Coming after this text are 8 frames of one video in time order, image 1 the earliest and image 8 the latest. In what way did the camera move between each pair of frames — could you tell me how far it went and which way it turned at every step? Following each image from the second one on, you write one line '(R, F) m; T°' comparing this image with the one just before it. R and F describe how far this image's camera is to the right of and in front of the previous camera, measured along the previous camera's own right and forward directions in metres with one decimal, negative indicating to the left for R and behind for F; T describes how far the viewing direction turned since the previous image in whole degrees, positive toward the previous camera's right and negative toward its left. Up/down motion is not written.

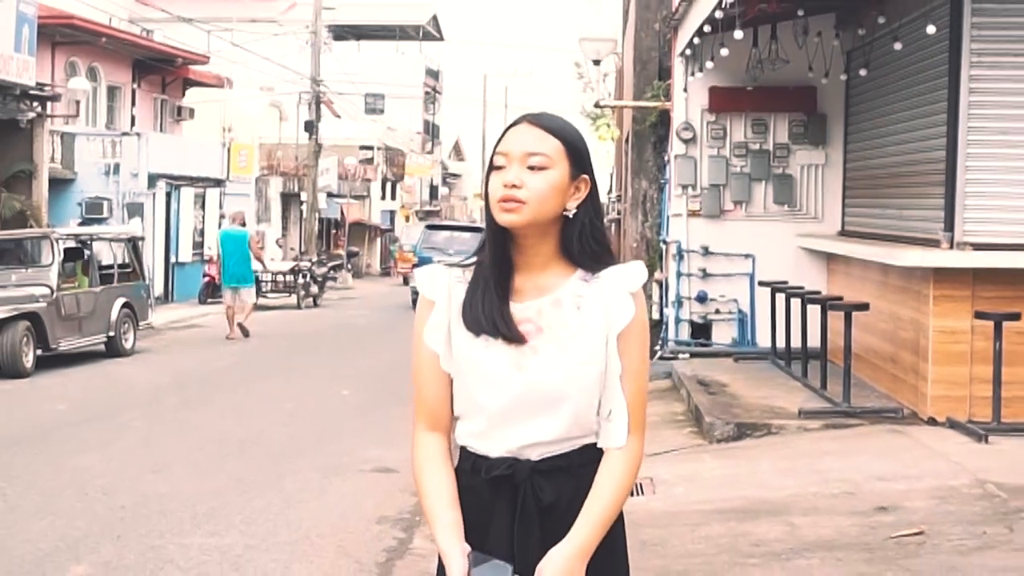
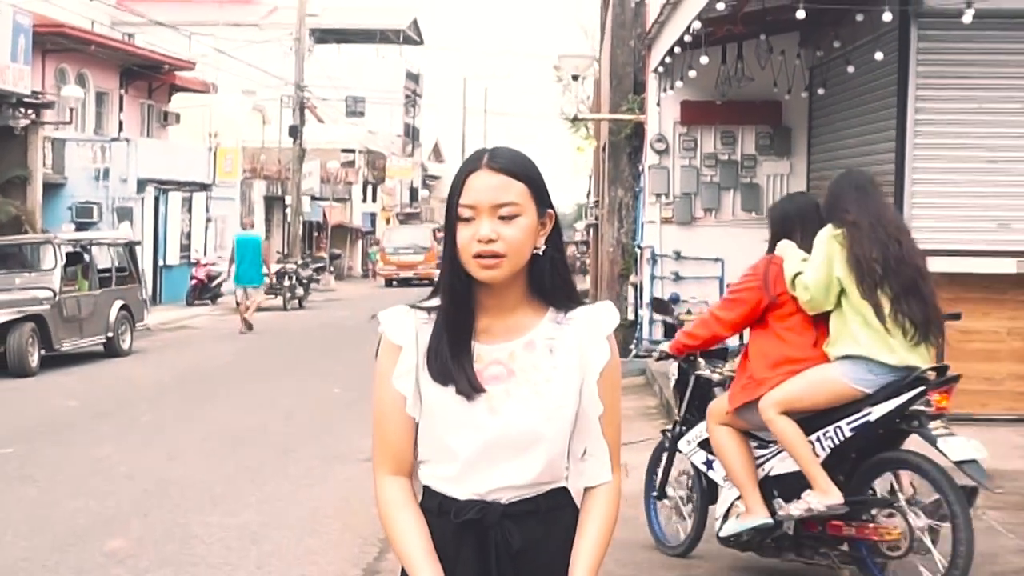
(-0.1, -0.8) m; +1°
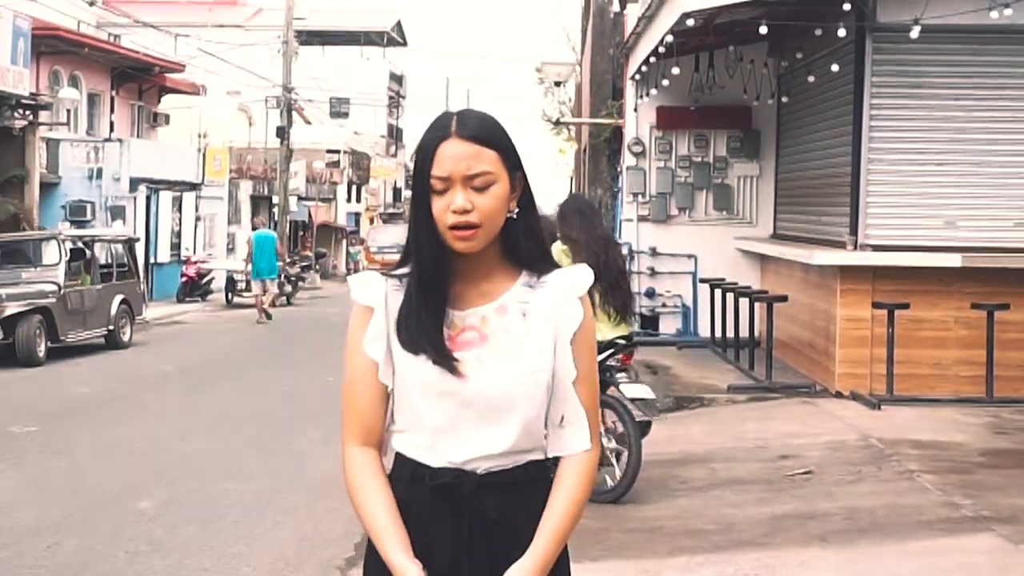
(0.0, -0.8) m; +1°
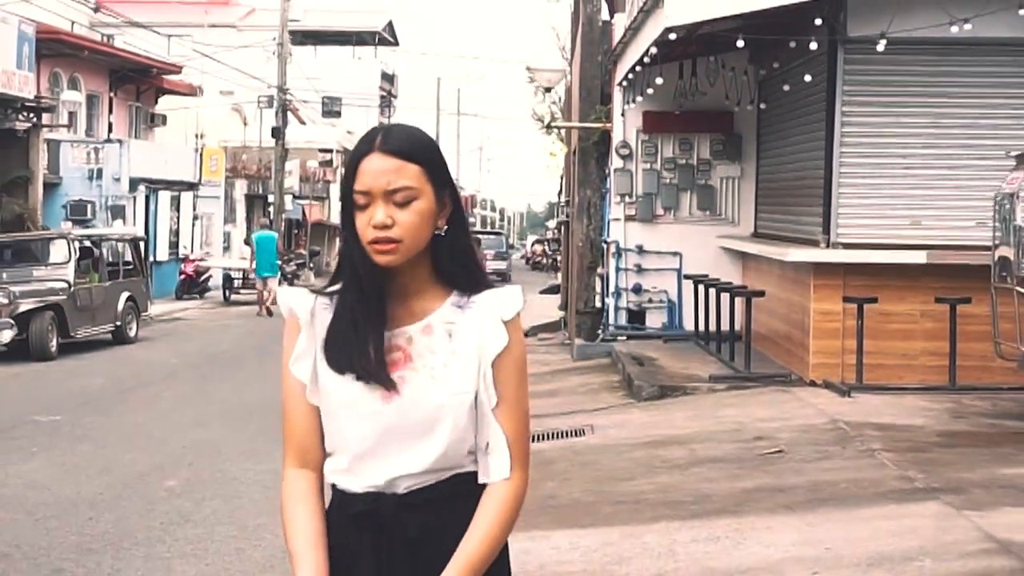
(0.0, -0.7) m; 0°
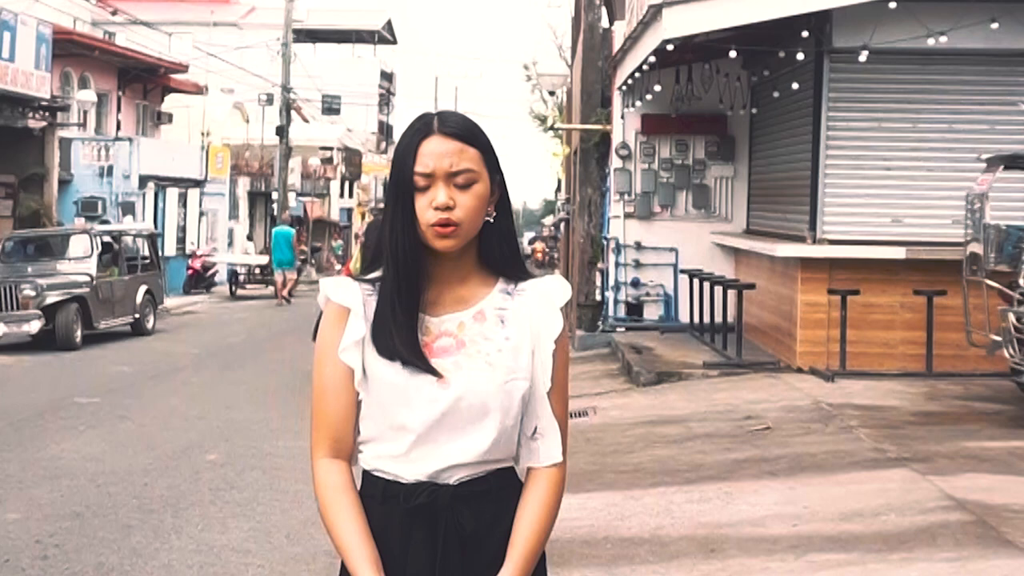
(-0.1, -0.8) m; 0°
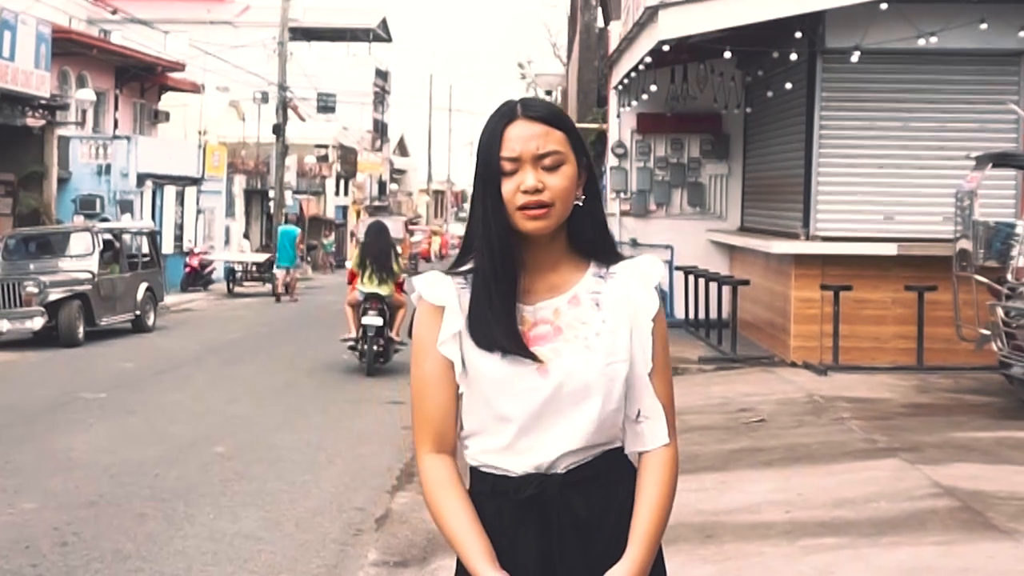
(0.0, -0.2) m; 0°
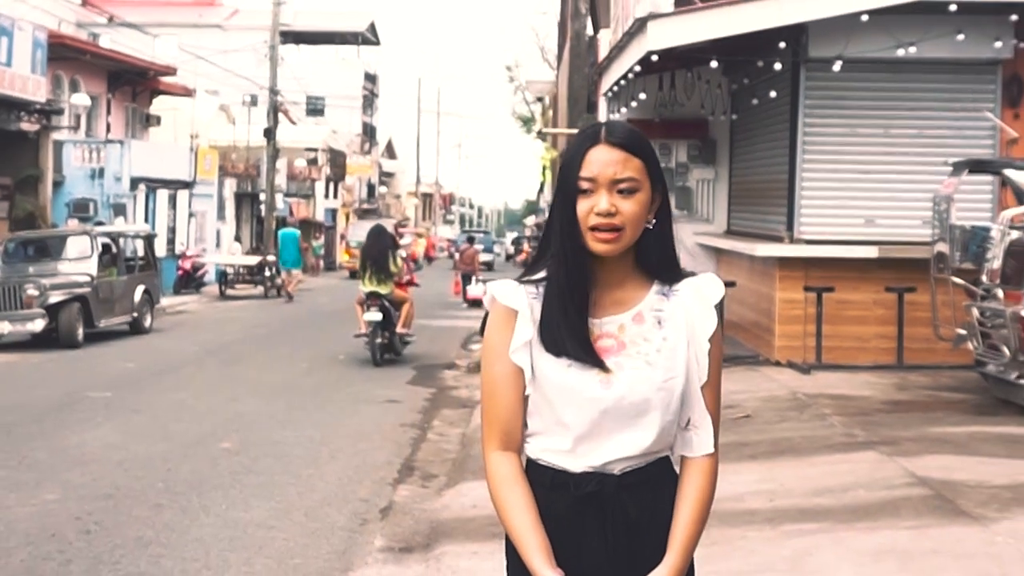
(-0.1, -0.4) m; +1°
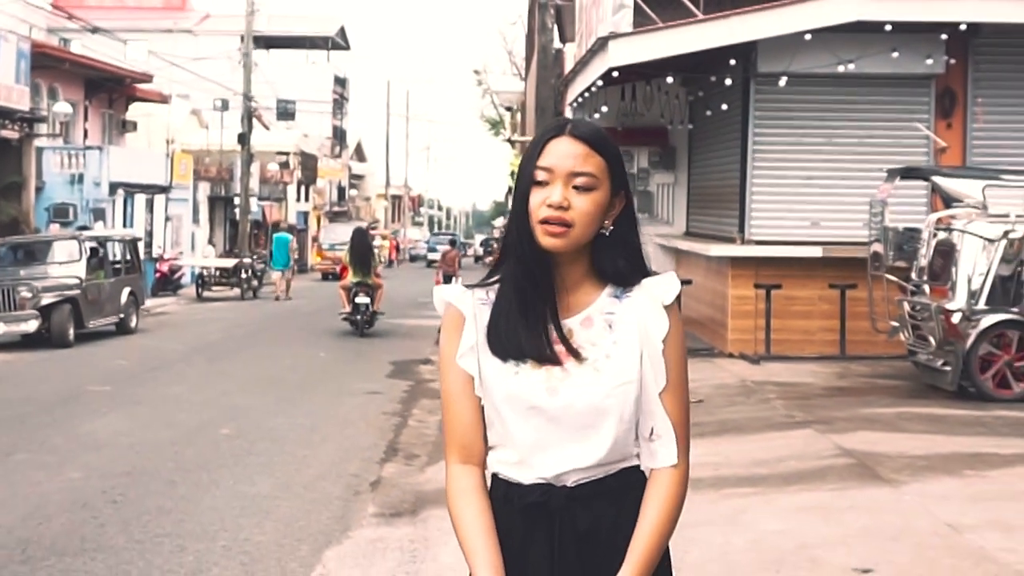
(0.0, -1.0) m; +1°
